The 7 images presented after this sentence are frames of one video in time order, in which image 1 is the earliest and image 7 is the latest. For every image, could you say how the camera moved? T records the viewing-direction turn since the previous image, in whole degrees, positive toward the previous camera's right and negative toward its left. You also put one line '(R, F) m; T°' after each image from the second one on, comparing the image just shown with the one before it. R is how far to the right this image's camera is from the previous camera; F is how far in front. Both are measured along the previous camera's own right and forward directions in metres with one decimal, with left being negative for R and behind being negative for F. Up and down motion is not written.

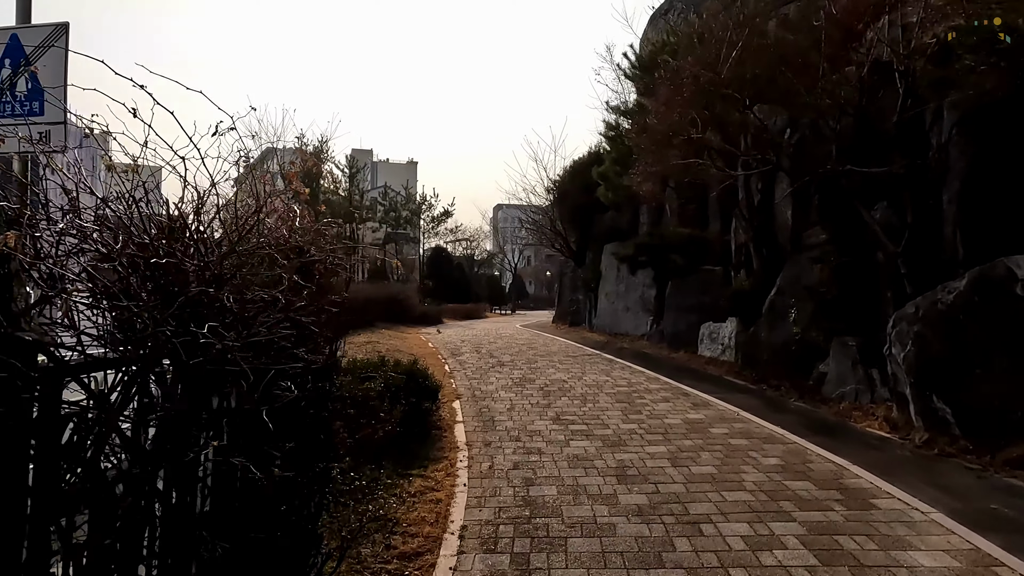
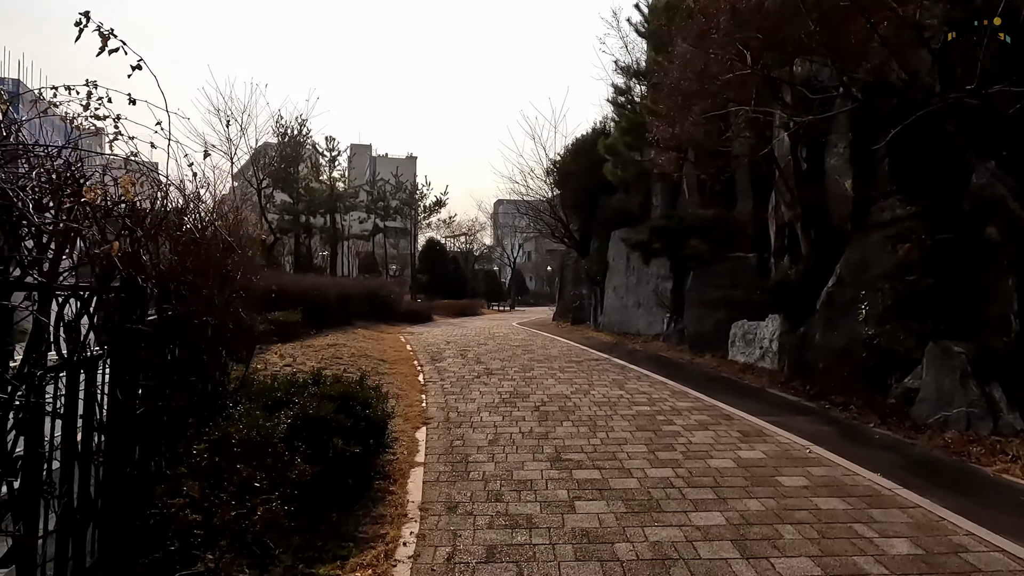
(+0.2, +2.6) m; 0°
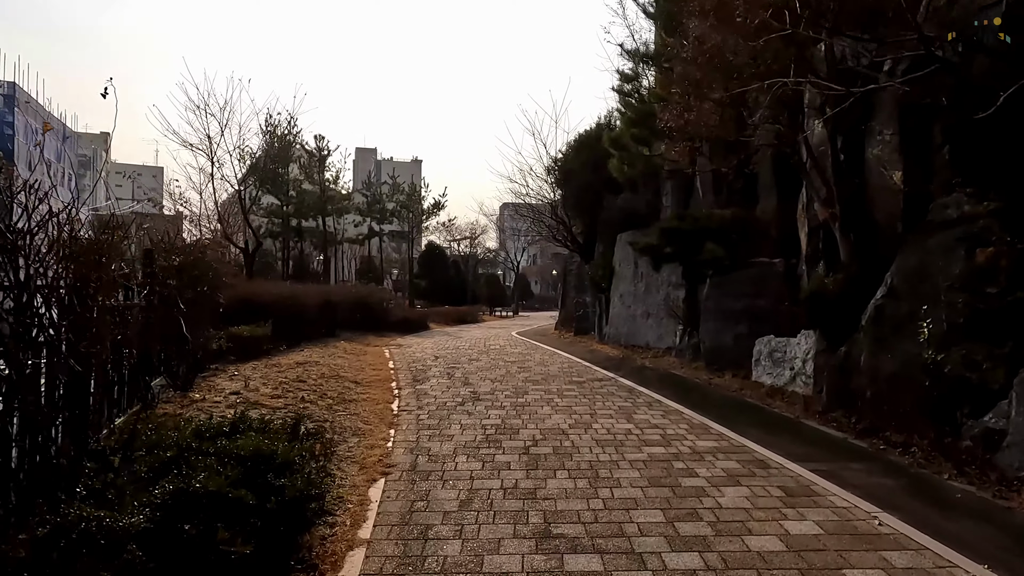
(+0.2, +1.5) m; -1°
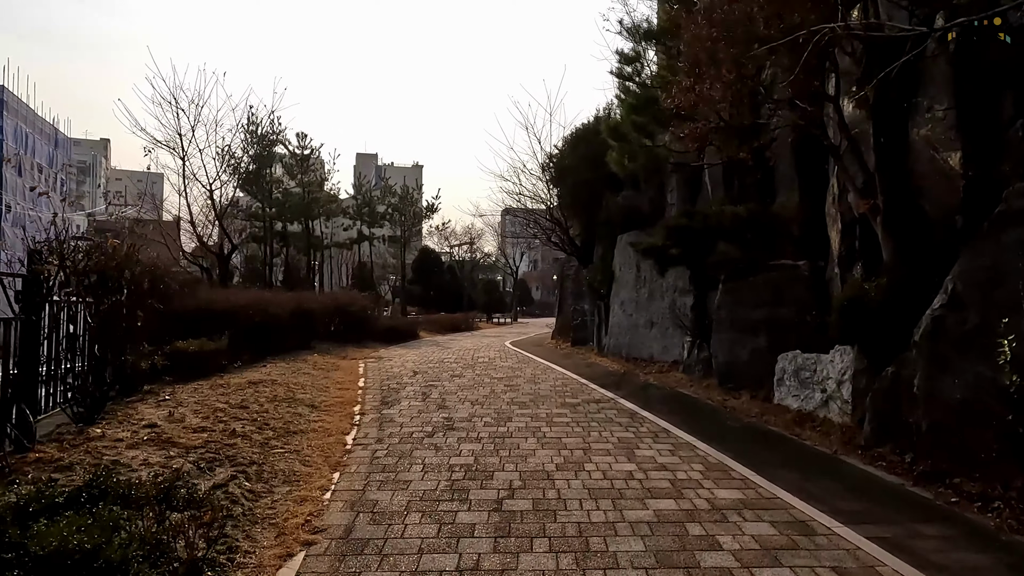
(+0.3, +1.5) m; 0°
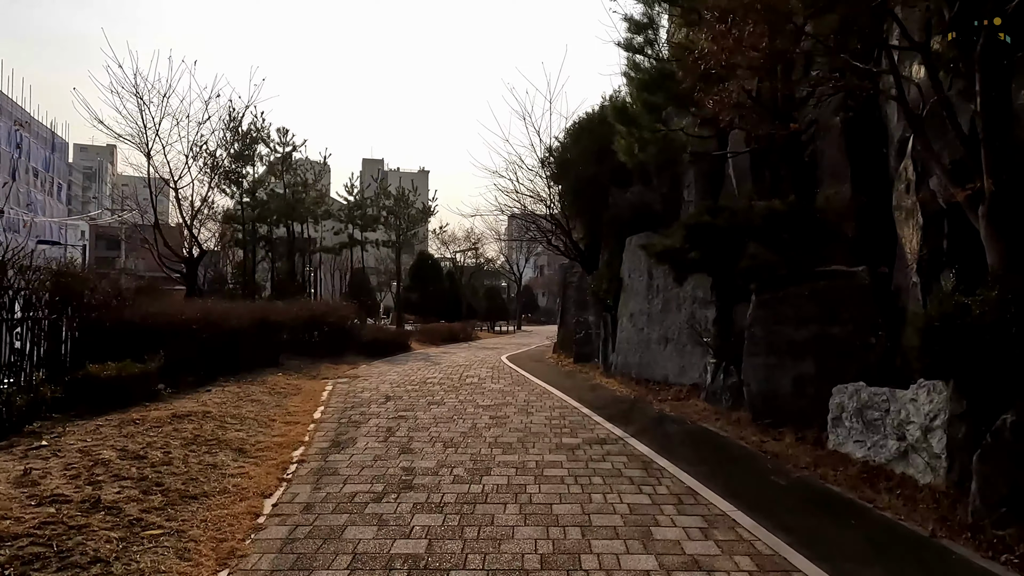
(+0.3, +1.9) m; -1°
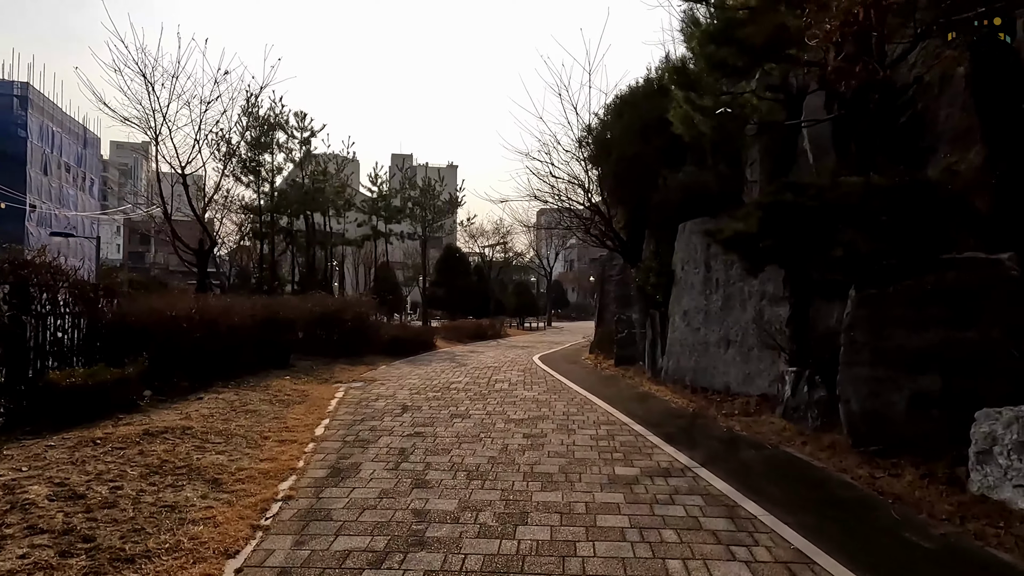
(-0.1, +1.6) m; -2°
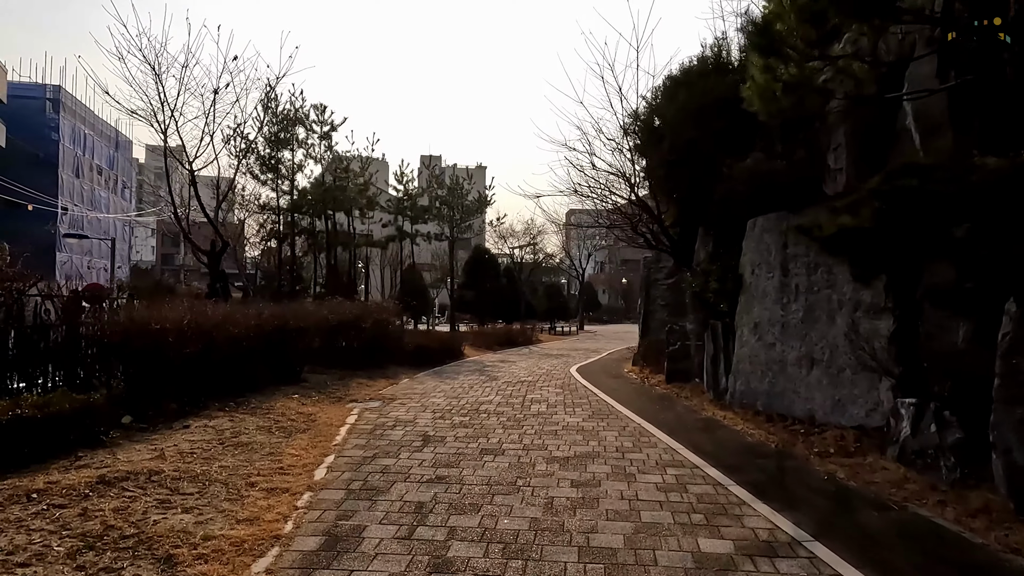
(-0.2, +1.5) m; -2°
